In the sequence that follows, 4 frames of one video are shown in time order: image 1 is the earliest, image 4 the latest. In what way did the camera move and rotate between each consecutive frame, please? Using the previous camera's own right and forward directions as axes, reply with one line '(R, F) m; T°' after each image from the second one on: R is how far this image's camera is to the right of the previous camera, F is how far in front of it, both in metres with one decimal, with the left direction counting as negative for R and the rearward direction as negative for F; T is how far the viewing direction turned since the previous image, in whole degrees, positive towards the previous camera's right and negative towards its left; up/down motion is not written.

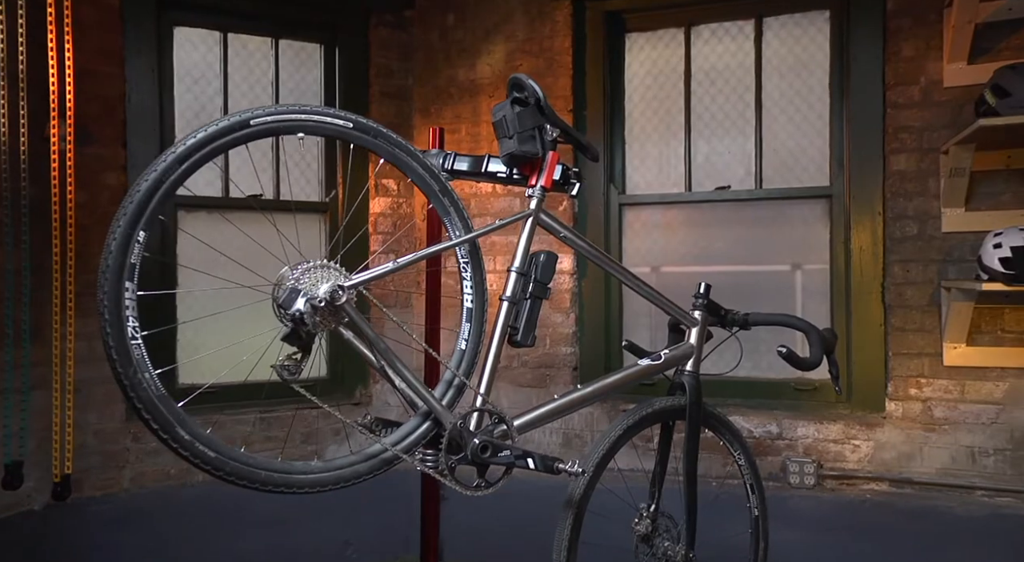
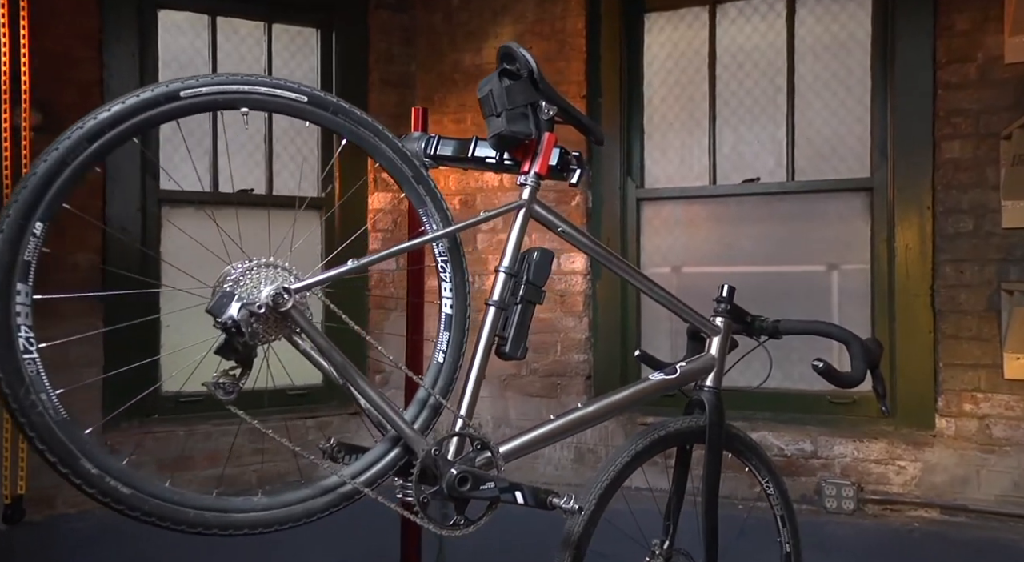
(+0.1, +0.4) m; -1°
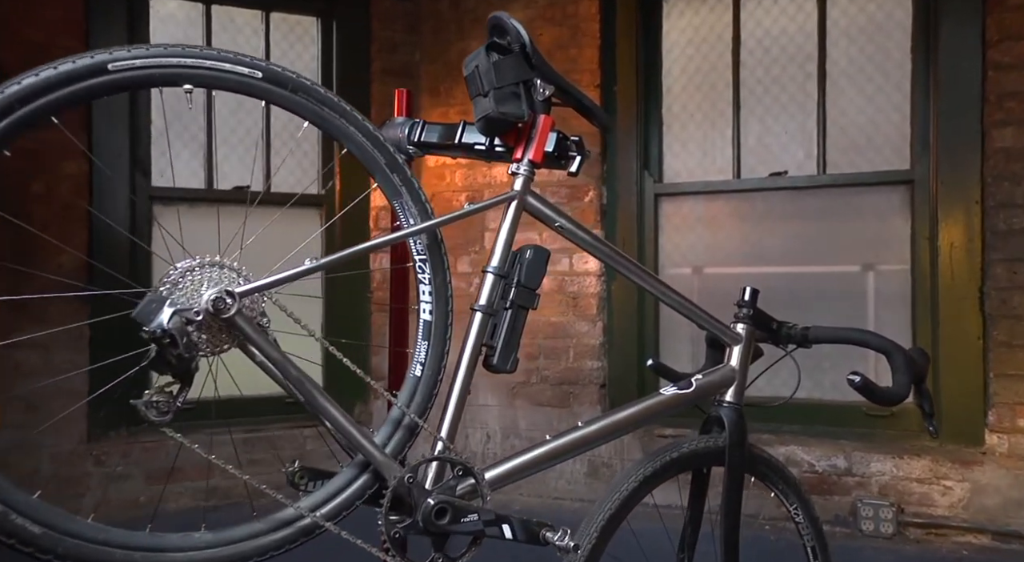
(+0.1, +0.3) m; -1°
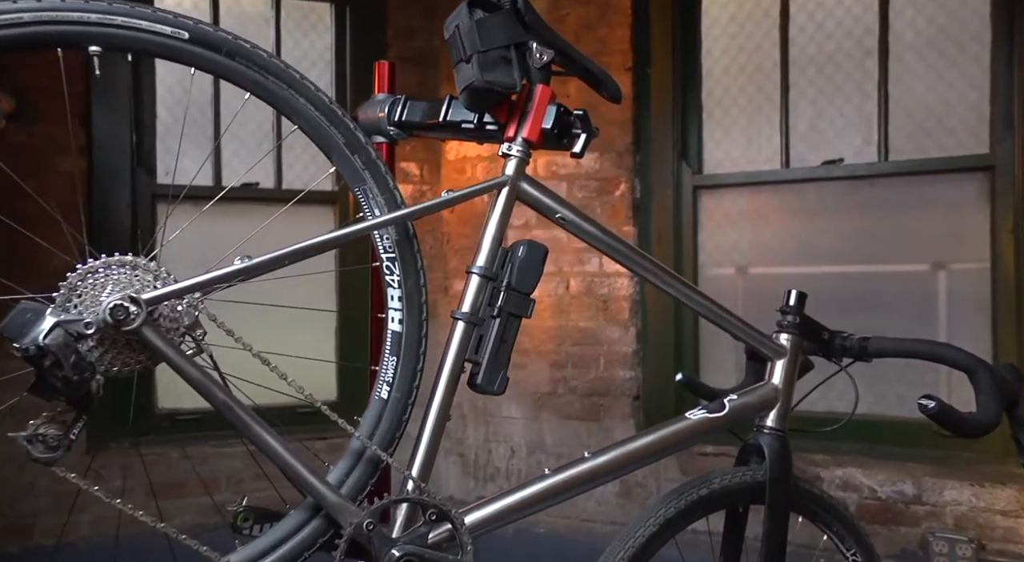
(+0.1, +0.4) m; -3°
